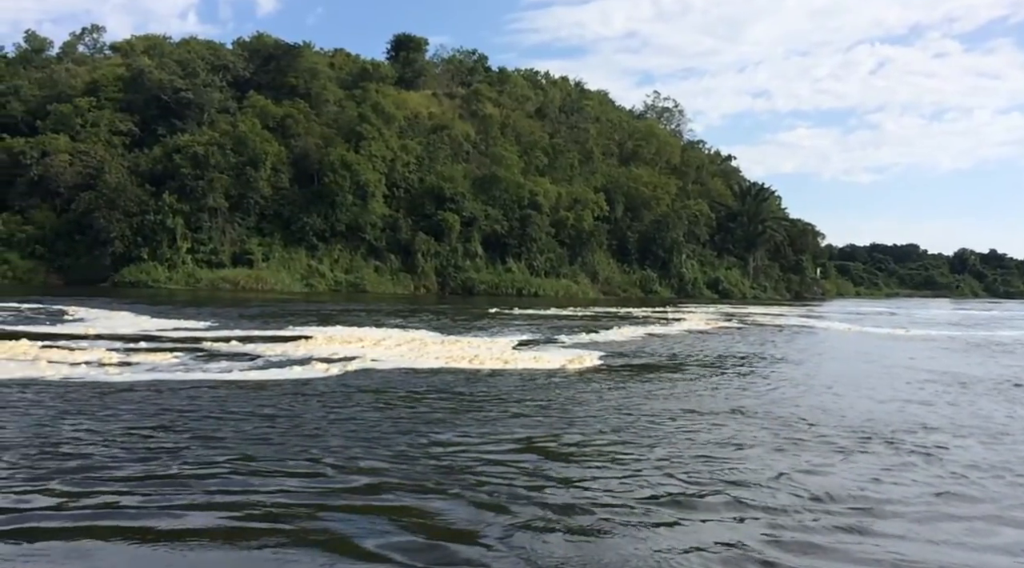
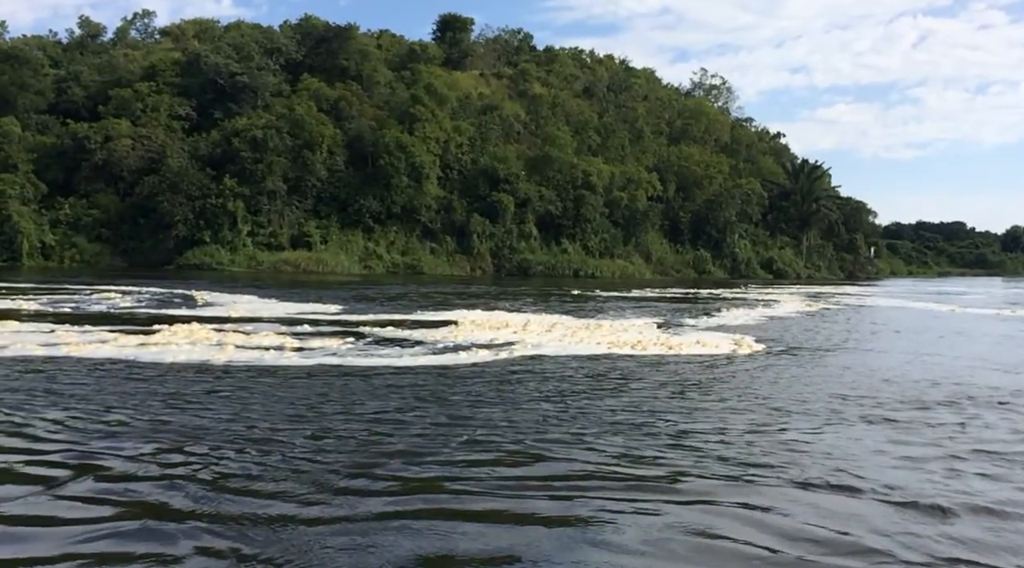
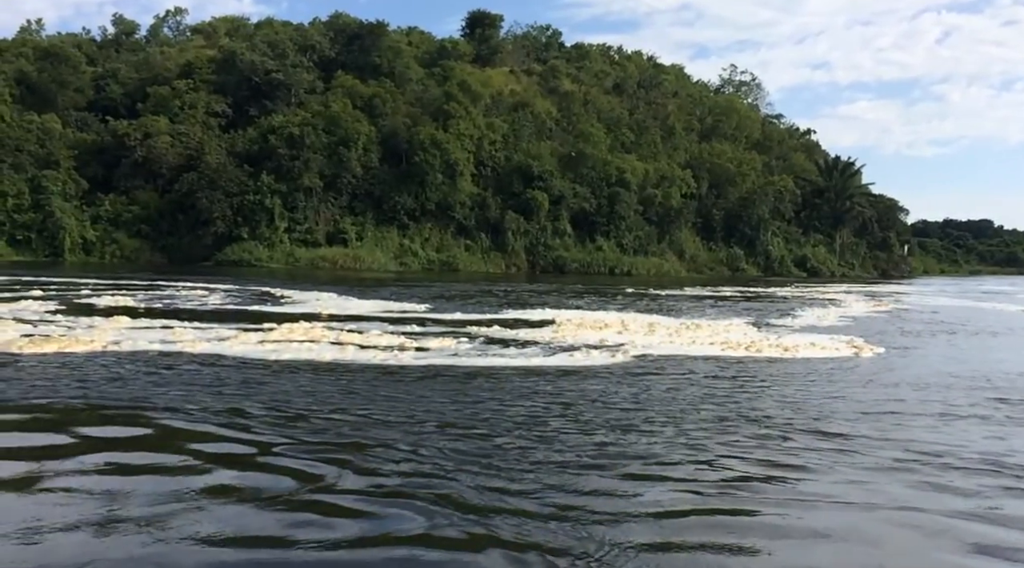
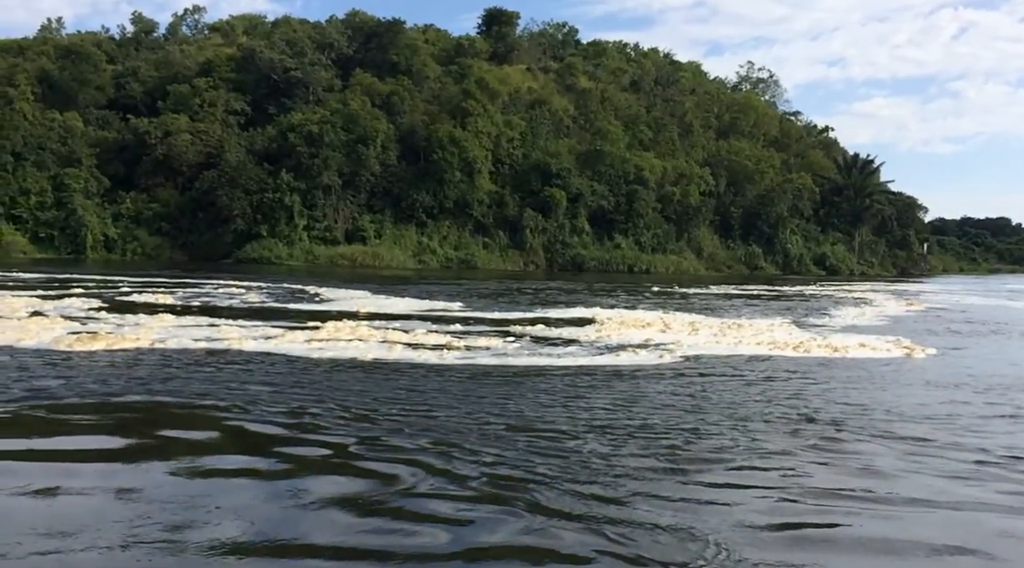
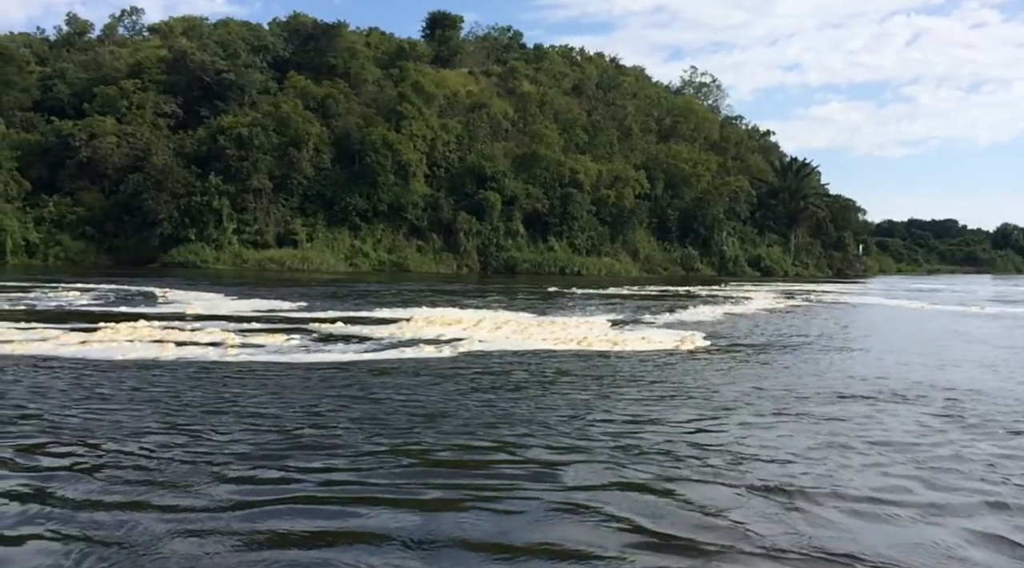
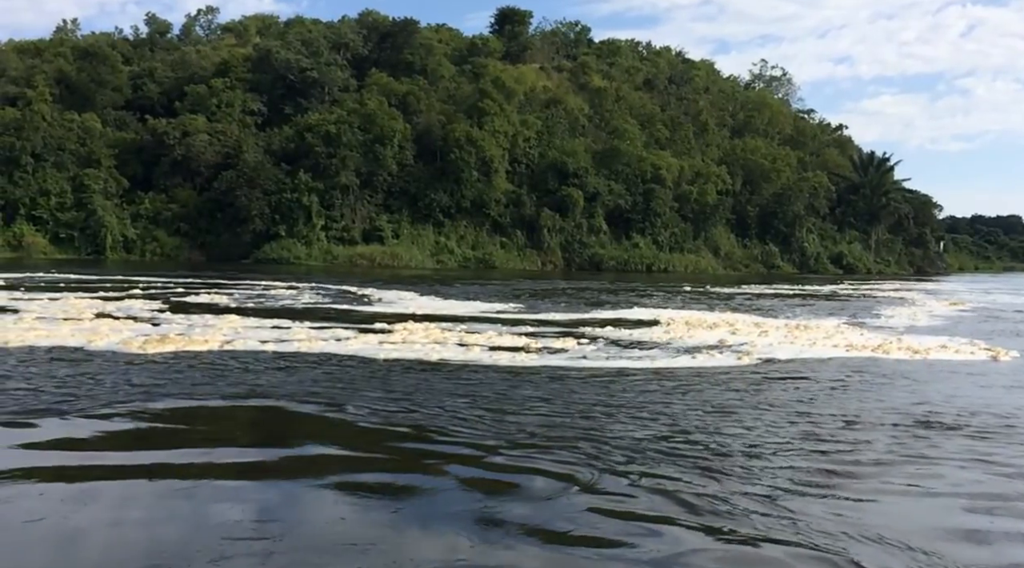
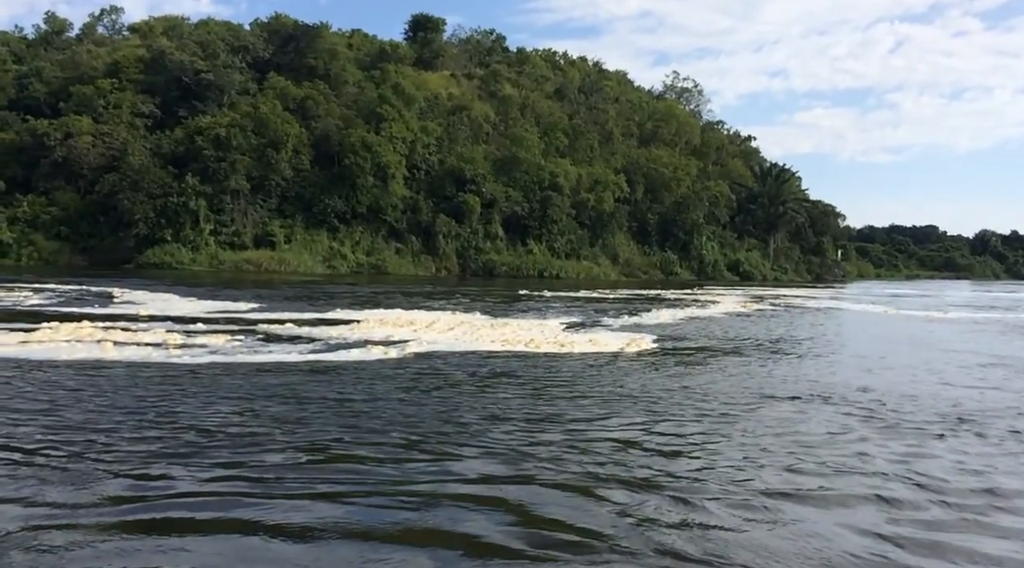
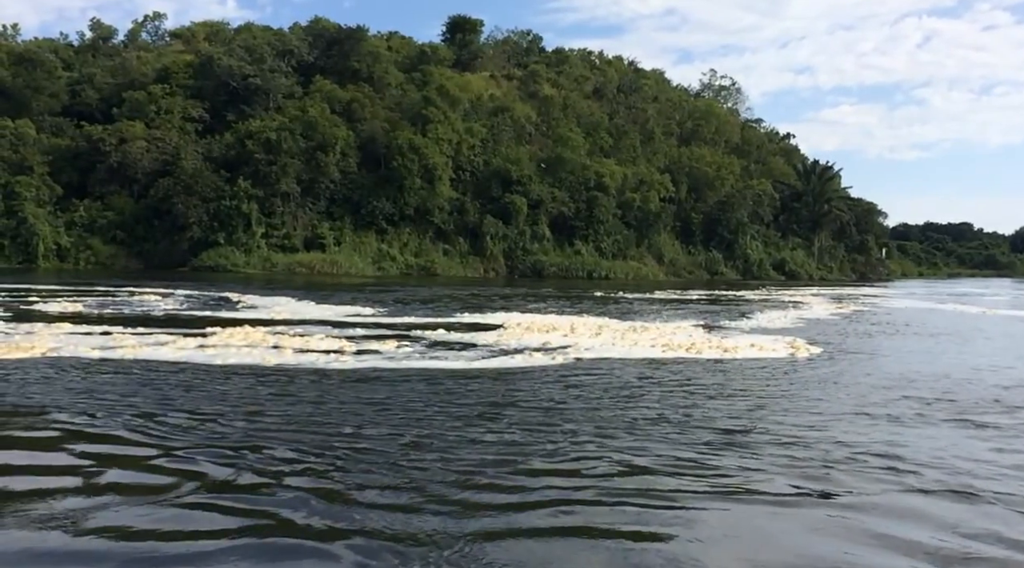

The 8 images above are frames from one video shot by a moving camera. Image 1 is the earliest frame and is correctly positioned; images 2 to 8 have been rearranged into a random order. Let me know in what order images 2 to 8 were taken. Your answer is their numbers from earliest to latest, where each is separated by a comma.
7, 5, 2, 8, 3, 4, 6
